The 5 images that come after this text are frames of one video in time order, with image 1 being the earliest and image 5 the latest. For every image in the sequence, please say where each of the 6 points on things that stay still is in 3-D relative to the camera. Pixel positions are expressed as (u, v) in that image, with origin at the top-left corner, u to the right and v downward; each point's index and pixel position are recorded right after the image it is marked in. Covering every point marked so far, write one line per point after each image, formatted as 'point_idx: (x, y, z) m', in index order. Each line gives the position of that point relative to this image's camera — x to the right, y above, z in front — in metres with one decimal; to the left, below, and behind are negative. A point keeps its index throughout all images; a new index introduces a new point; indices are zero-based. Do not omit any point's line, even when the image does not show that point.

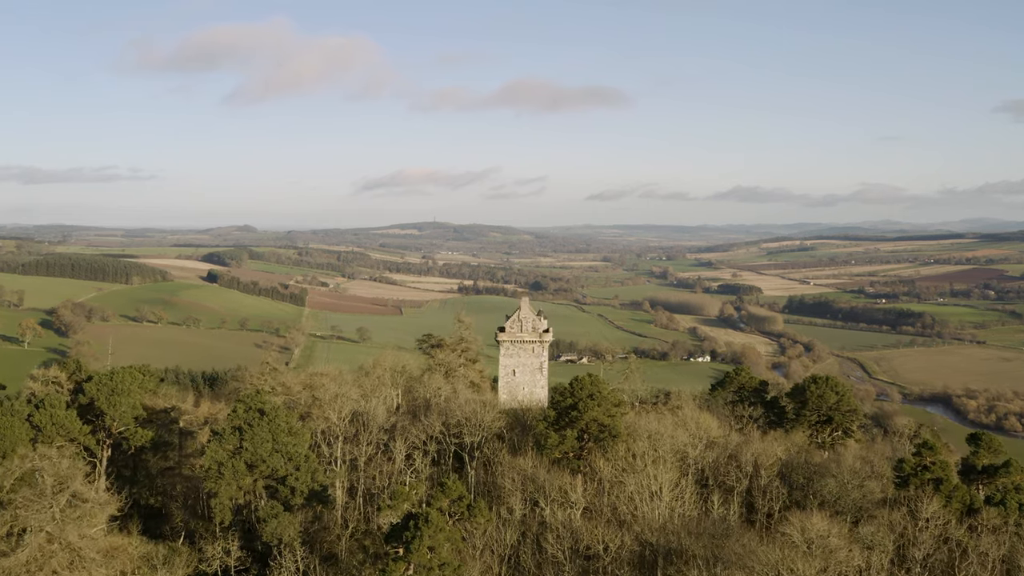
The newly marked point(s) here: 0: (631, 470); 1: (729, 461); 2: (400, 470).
0: (+3.4, -5.3, +18.1) m
1: (+6.8, -5.5, +19.5) m
2: (-3.4, -5.6, +18.9) m
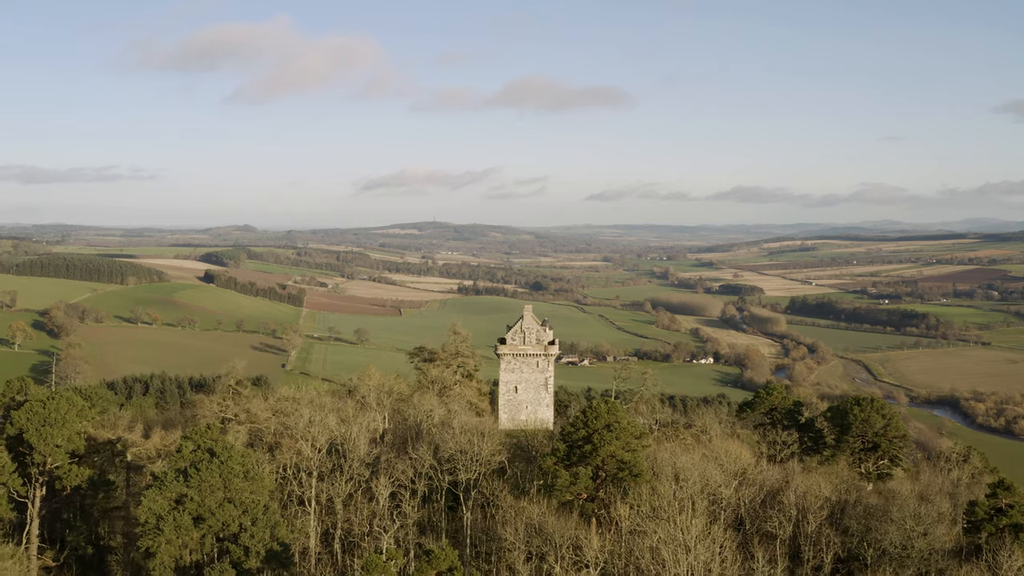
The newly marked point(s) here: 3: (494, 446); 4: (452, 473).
0: (+3.5, -5.6, +15.3) m
1: (+6.8, -5.8, +16.7) m
2: (-3.4, -5.9, +16.1) m
3: (-0.6, -4.9, +19.1) m
4: (-1.8, -5.4, +18.0) m
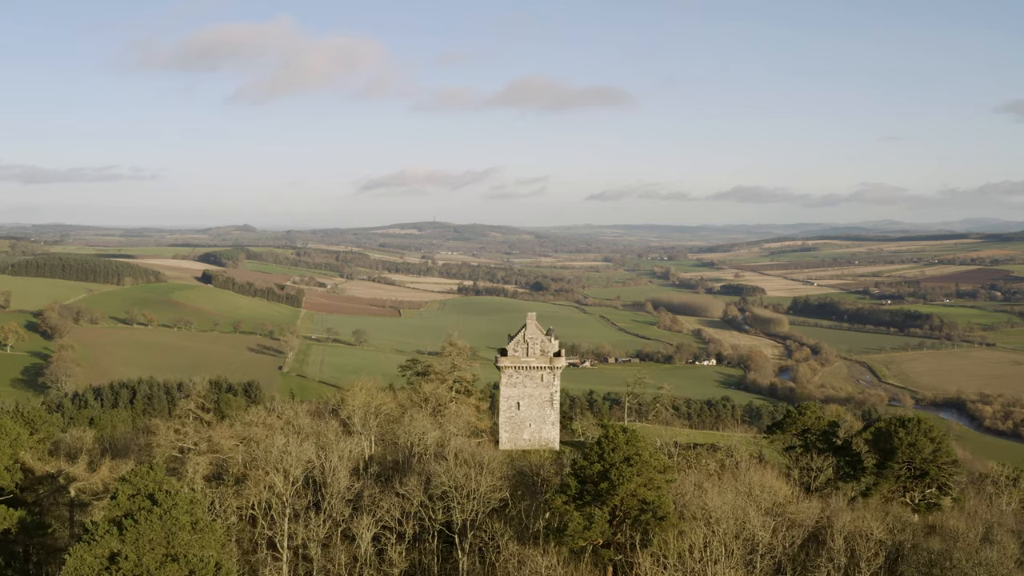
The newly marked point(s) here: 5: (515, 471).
0: (+3.6, -5.8, +13.1) m
1: (+6.9, -6.0, +14.5) m
2: (-3.3, -6.1, +13.9) m
3: (-0.5, -5.1, +16.9) m
4: (-1.7, -5.6, +15.8) m
5: (+0.1, -5.6, +19.2) m
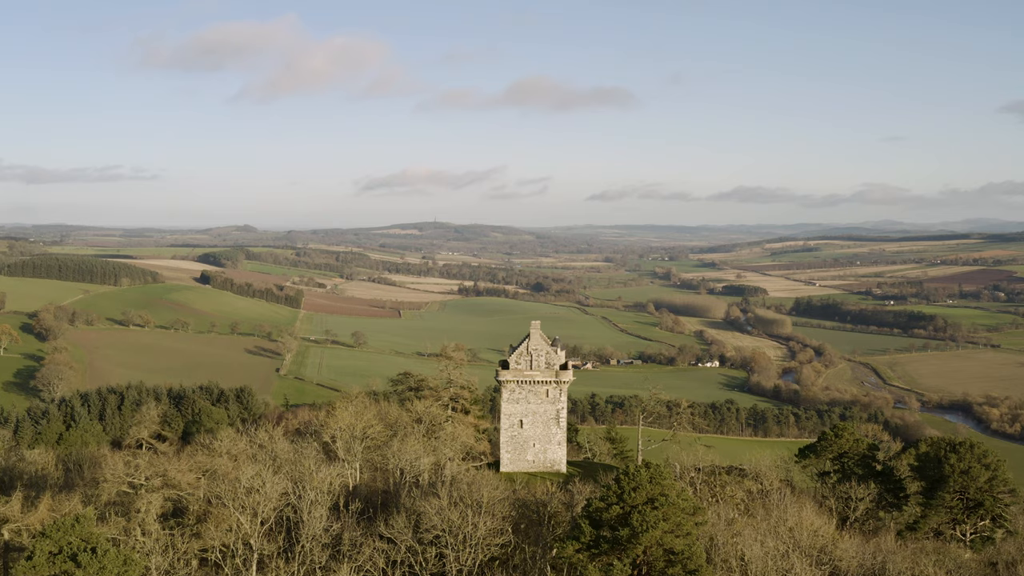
0: (+3.6, -6.0, +11.1) m
1: (+7.0, -6.2, +12.5) m
2: (-3.2, -6.3, +11.9) m
3: (-0.4, -5.4, +14.9) m
4: (-1.6, -5.8, +13.8) m
5: (+0.2, -5.8, +17.2) m
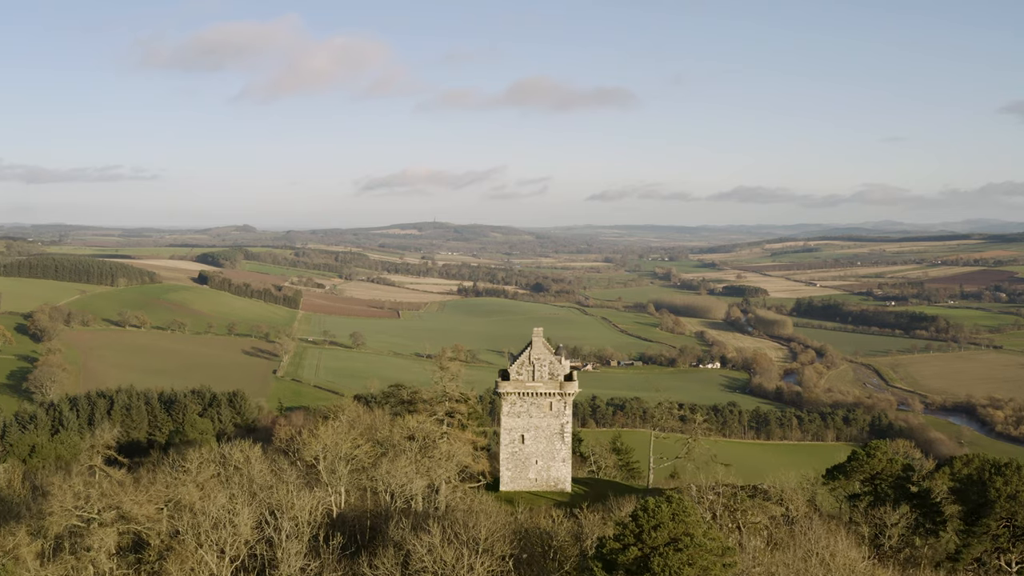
0: (+3.7, -6.2, +9.6) m
1: (+7.0, -6.3, +11.0) m
2: (-3.2, -6.4, +10.4) m
3: (-0.4, -5.5, +13.4) m
4: (-1.6, -5.9, +12.3) m
5: (+0.2, -6.0, +15.7) m
